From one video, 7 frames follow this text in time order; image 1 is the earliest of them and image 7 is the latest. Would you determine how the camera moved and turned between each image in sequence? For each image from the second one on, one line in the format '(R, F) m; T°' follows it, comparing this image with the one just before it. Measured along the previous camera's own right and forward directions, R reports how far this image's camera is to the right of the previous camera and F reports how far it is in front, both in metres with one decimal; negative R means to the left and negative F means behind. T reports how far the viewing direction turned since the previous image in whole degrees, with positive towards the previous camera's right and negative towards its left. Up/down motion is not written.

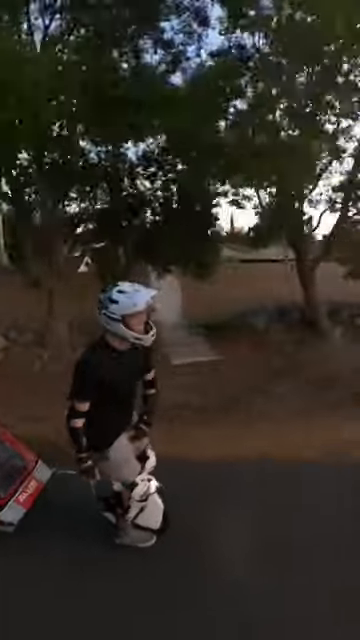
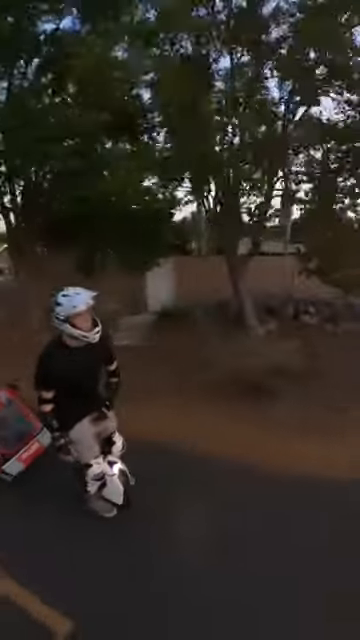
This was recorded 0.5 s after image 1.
(+0.1, -0.5) m; +3°
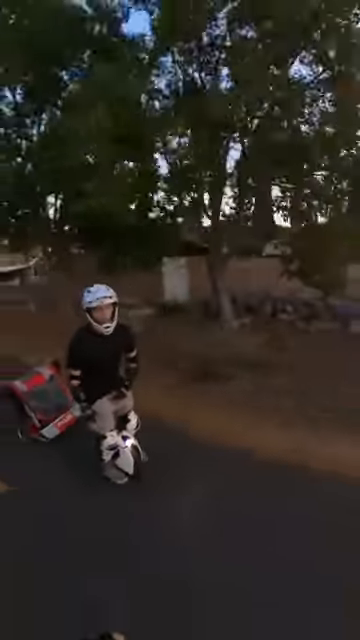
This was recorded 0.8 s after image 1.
(+0.3, -1.0) m; -3°
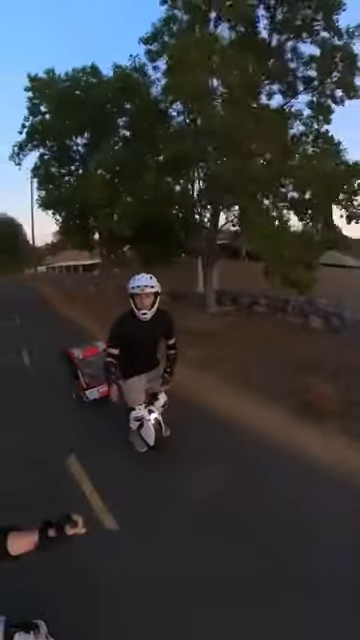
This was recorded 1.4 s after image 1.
(-1.3, -1.4) m; +6°
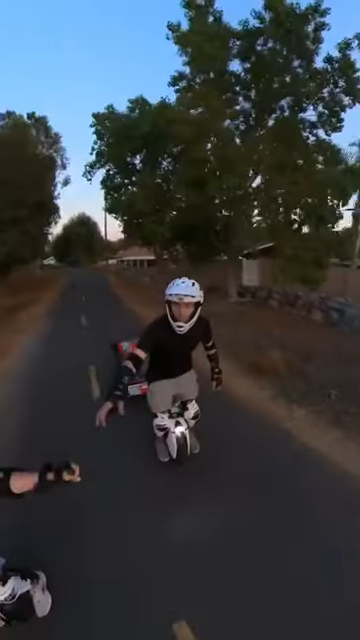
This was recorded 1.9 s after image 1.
(+0.2, -1.7) m; -3°
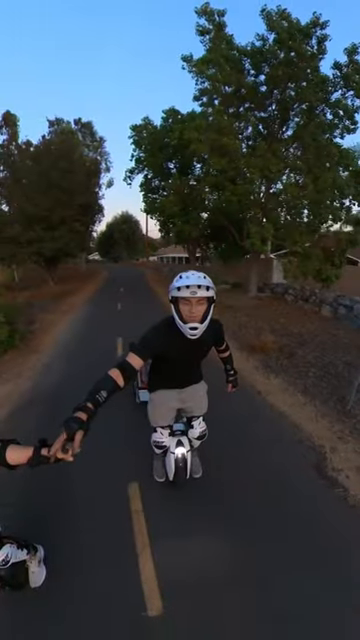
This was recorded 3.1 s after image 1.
(+1.2, -1.1) m; -6°
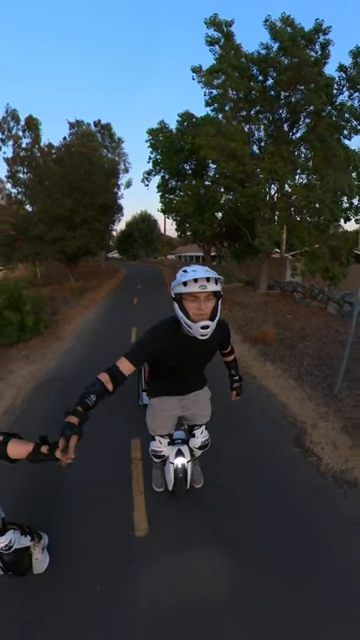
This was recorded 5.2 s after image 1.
(+0.4, -0.6) m; -3°
